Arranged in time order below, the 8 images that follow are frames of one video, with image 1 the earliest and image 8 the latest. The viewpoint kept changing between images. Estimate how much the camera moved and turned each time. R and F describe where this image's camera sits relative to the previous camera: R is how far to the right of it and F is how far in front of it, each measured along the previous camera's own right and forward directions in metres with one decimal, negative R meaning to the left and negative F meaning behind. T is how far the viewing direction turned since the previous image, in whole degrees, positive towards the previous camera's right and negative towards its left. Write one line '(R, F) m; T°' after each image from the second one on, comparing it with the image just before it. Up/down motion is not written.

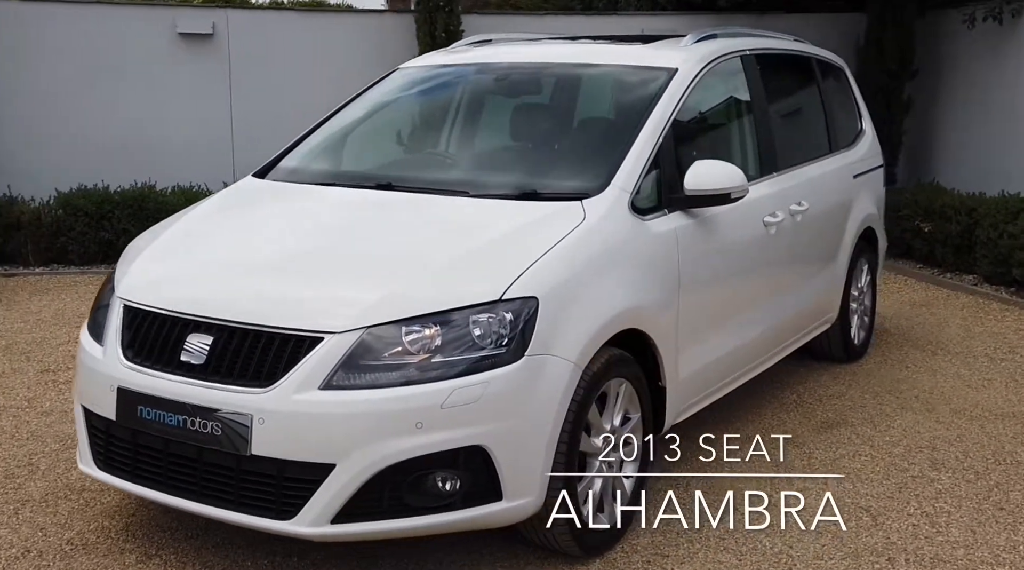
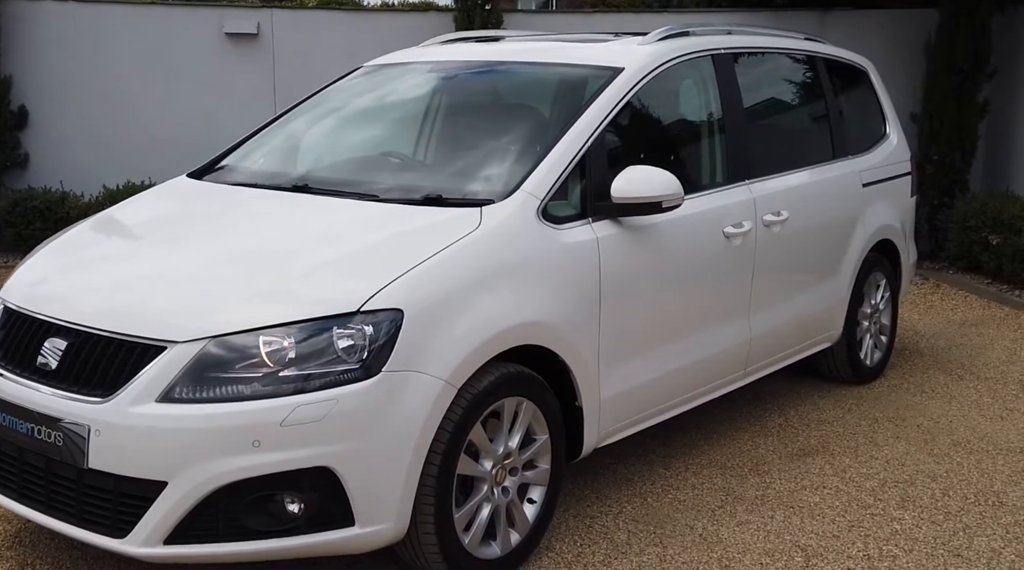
(+0.7, +0.2) m; -6°
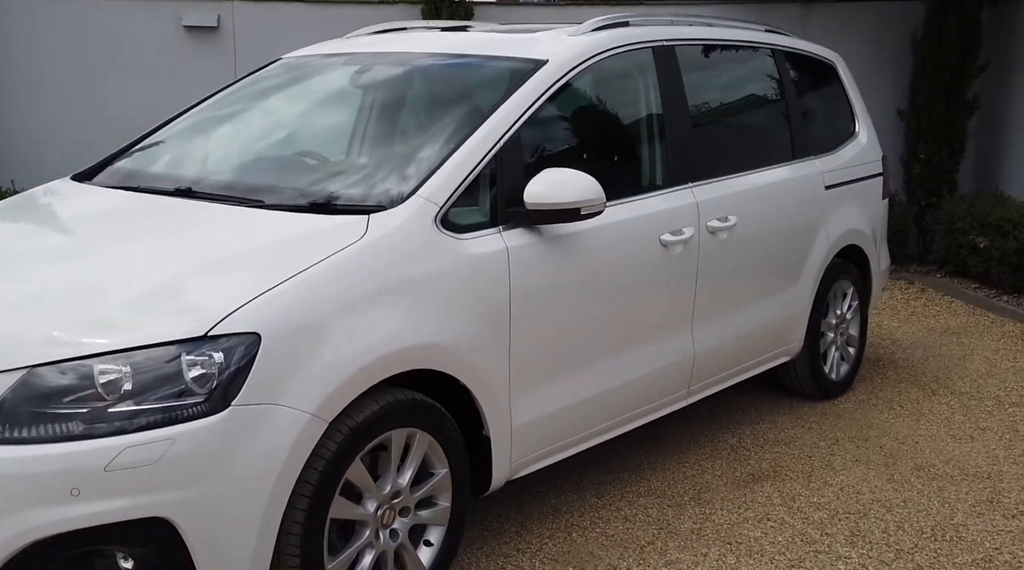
(+0.3, +0.4) m; 0°
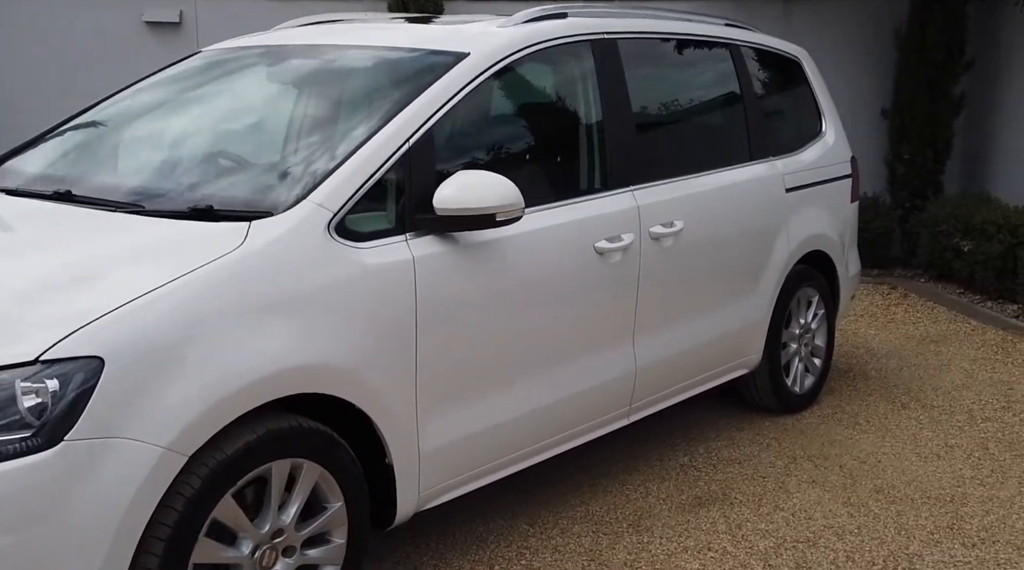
(+0.3, +0.3) m; 0°
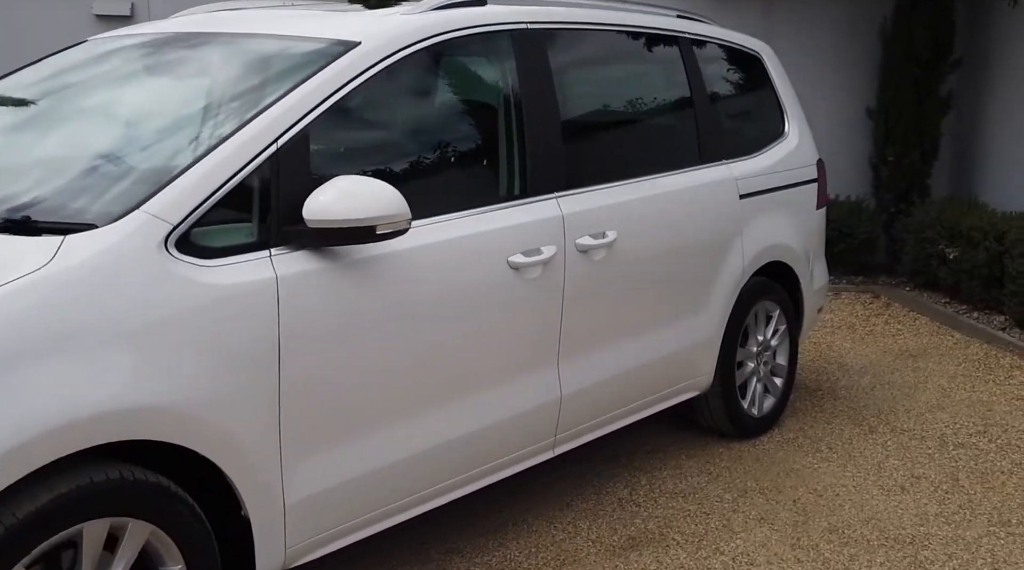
(+0.3, +0.4) m; 0°
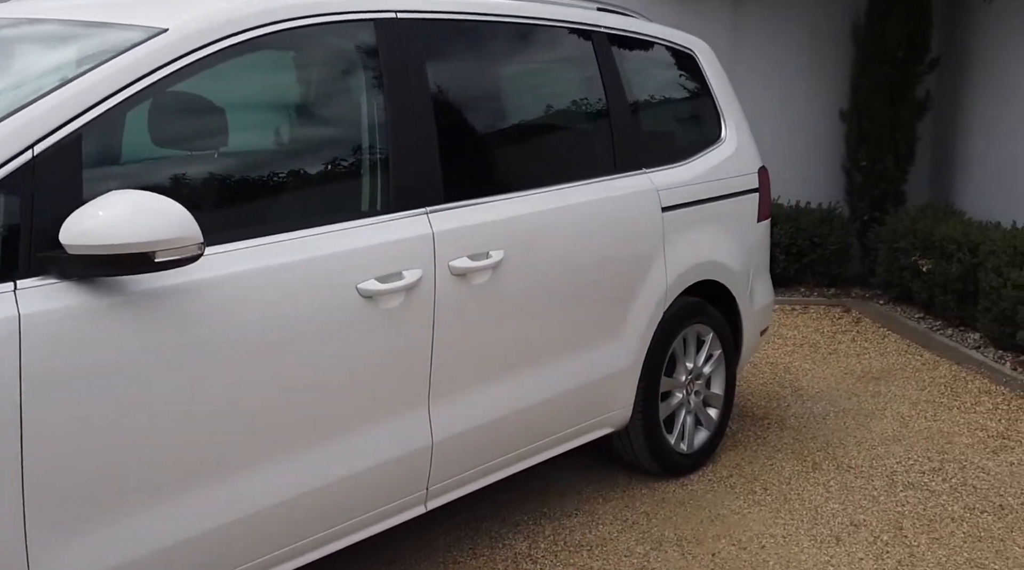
(+0.4, +0.5) m; 0°
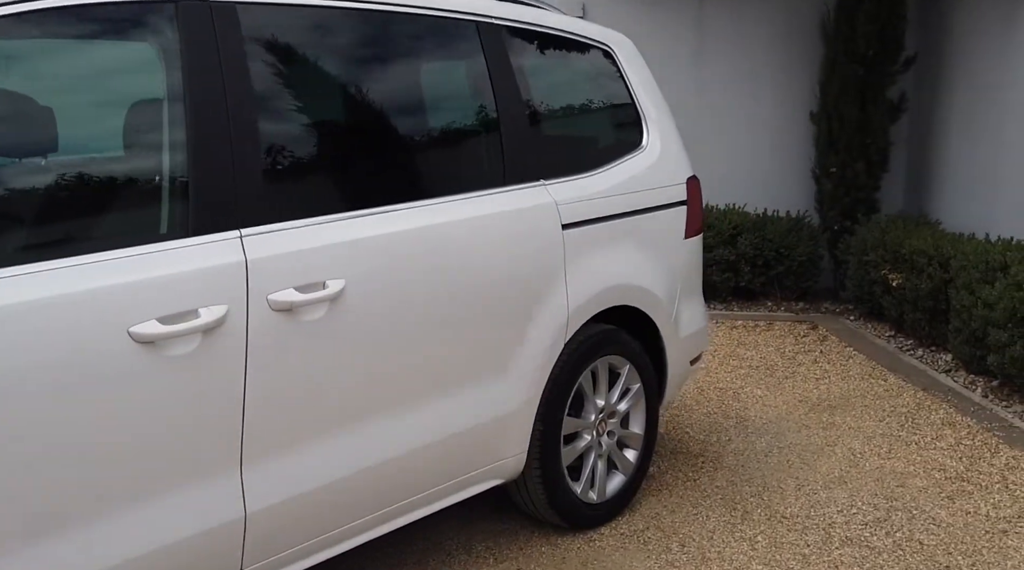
(+0.4, +0.5) m; 0°
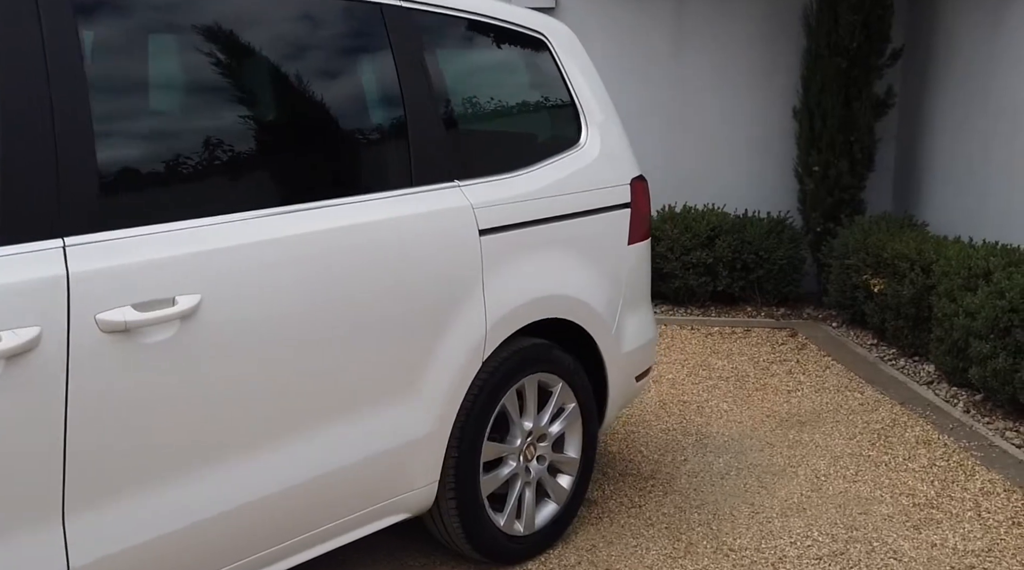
(+0.3, +0.3) m; 0°
